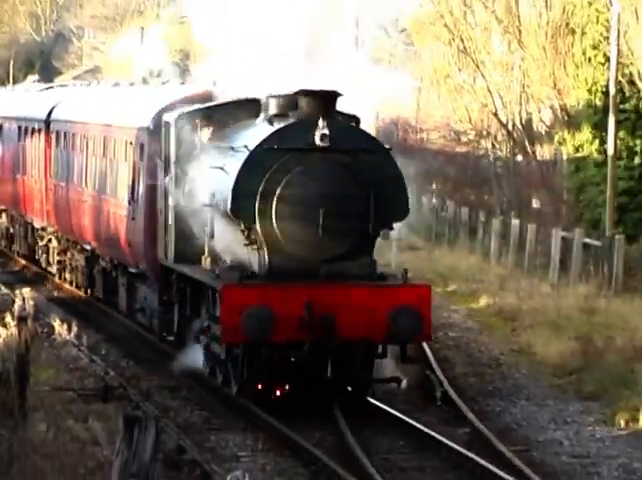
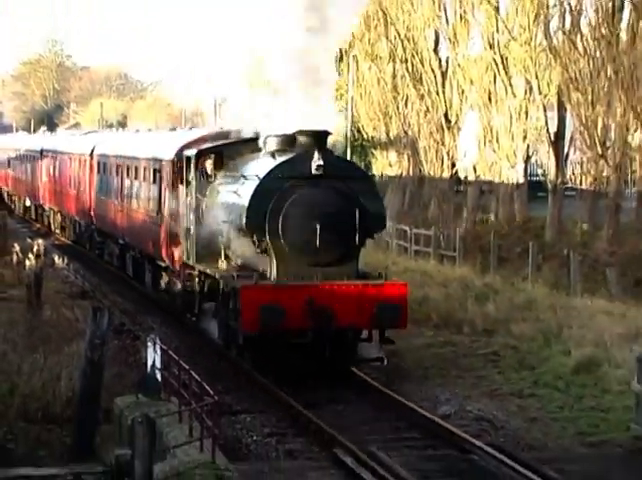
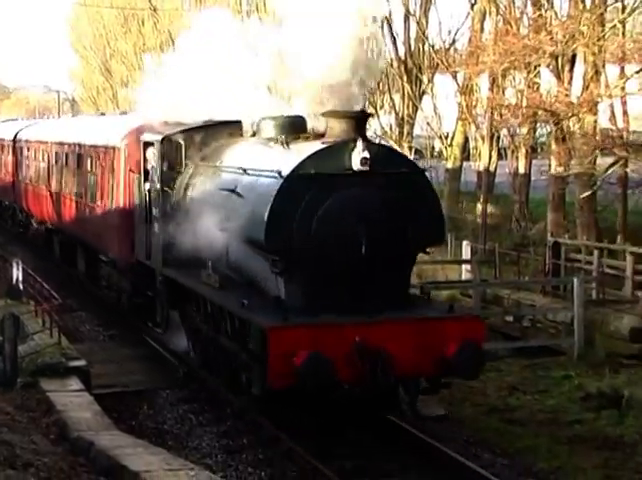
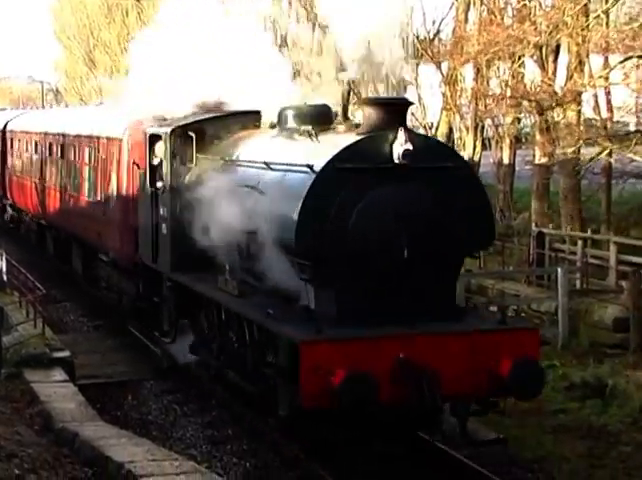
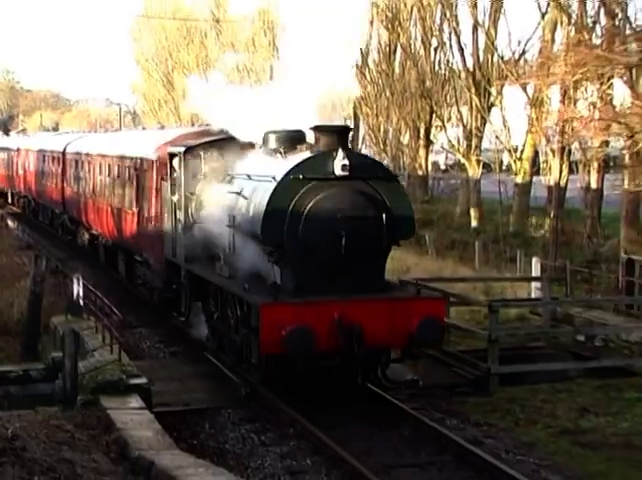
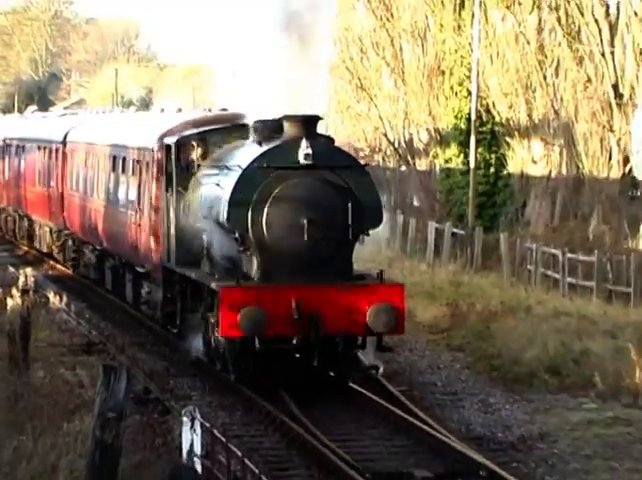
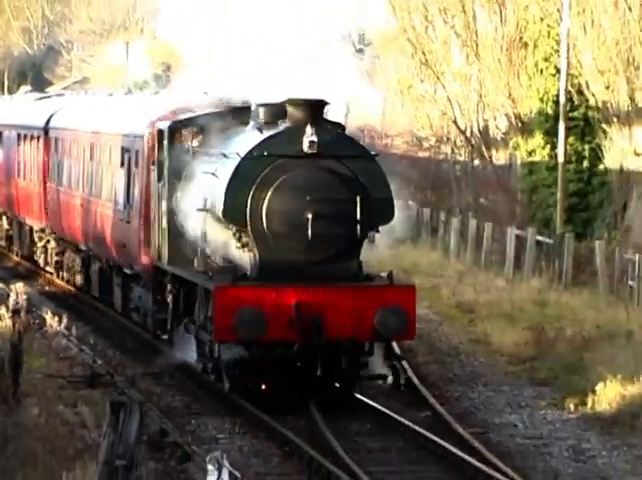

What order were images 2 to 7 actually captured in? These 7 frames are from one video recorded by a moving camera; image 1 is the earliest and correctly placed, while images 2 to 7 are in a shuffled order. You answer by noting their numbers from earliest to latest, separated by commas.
7, 6, 2, 5, 3, 4
